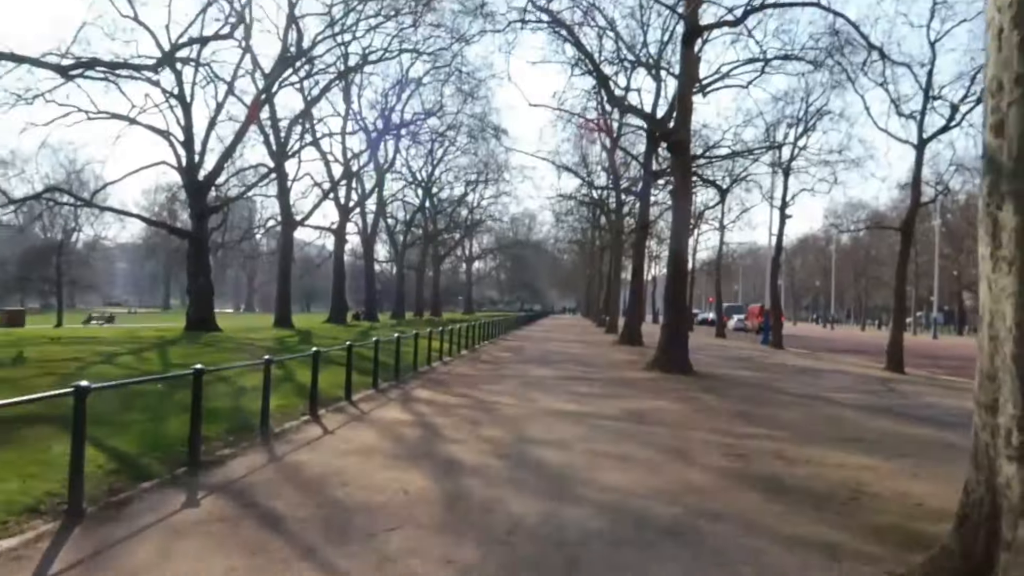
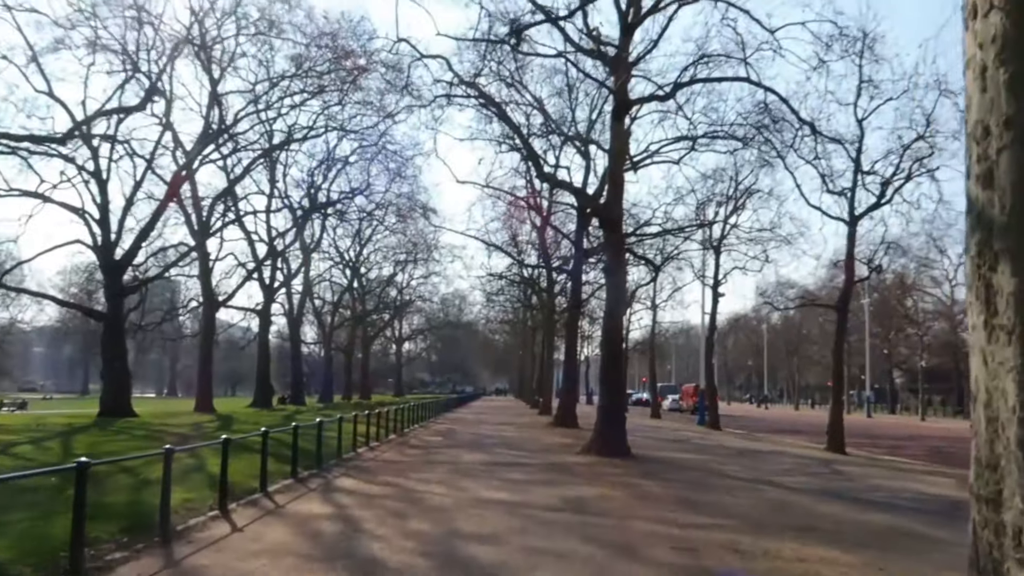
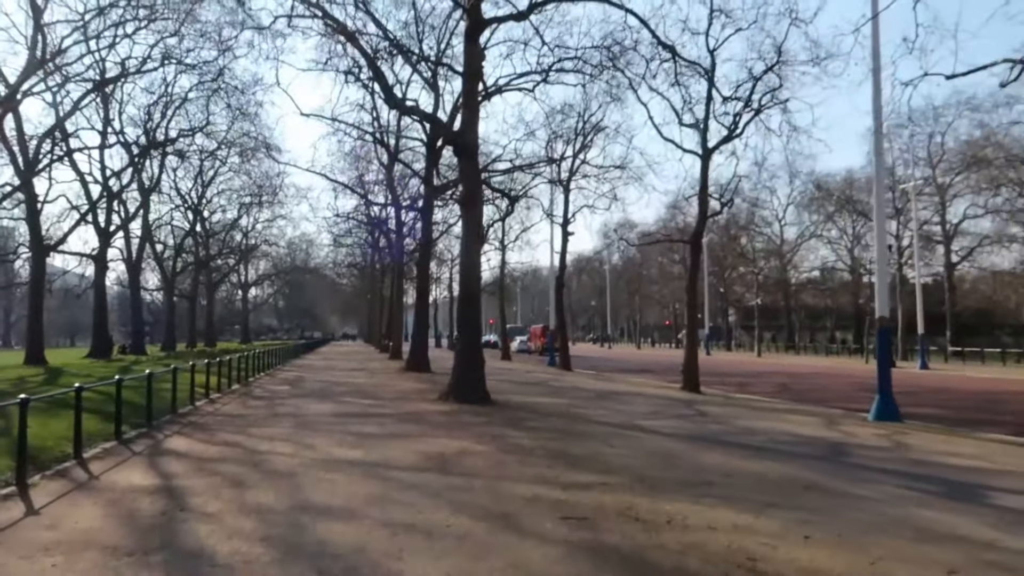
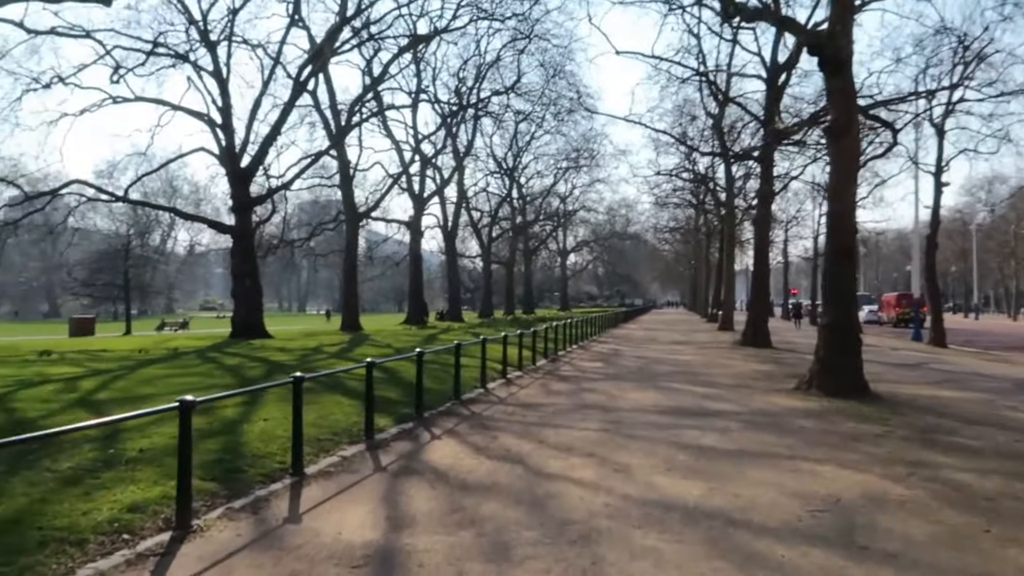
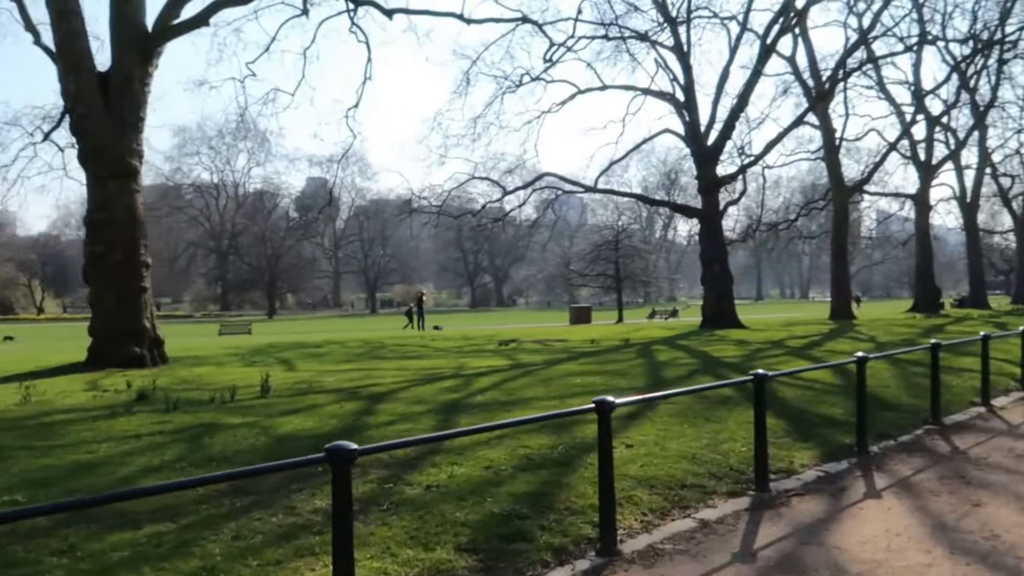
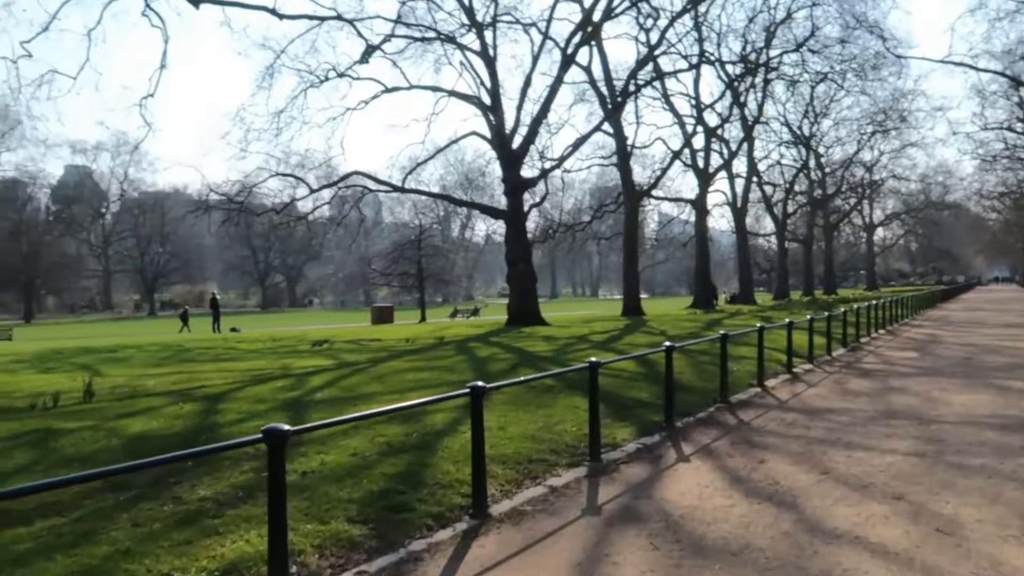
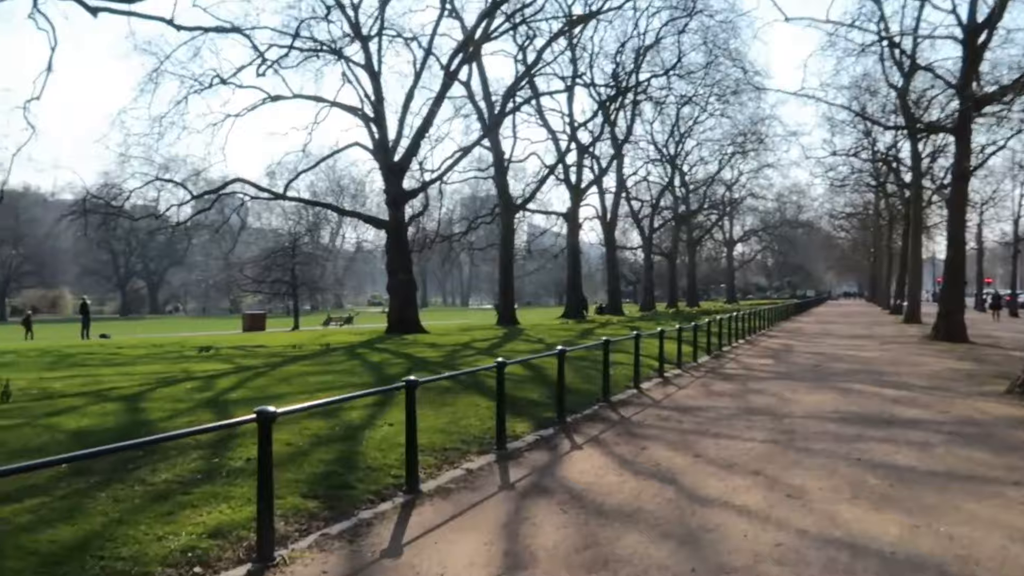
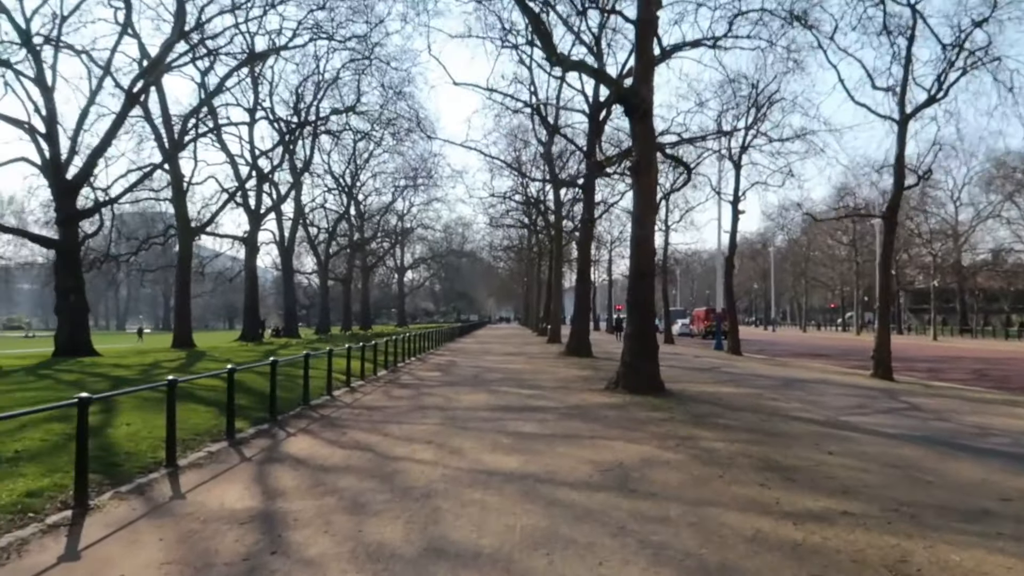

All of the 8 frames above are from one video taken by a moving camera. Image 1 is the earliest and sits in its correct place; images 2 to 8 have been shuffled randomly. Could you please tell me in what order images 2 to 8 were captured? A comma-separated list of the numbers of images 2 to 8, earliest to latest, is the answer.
2, 3, 8, 4, 7, 6, 5
